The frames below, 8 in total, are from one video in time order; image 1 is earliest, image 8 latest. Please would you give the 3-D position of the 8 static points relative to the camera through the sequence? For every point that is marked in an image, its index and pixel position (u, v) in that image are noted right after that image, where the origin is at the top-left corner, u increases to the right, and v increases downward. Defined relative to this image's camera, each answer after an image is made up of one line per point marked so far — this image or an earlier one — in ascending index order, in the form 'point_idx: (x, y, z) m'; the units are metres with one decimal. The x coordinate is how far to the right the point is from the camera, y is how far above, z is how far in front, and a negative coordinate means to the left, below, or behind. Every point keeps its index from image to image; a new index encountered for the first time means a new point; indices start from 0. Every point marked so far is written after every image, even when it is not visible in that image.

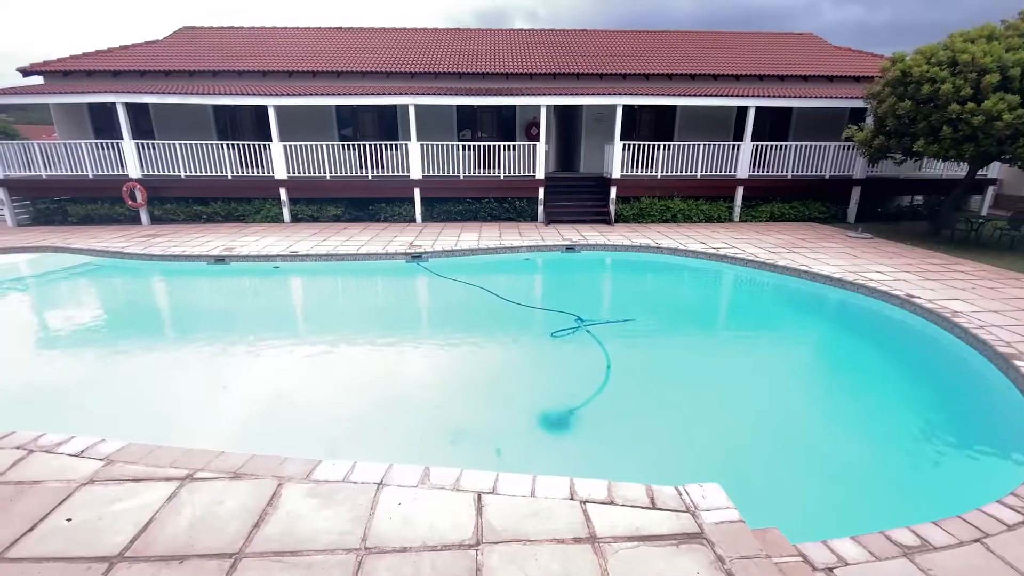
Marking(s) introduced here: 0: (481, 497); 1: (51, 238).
0: (-0.1, -0.9, +2.1) m
1: (-9.5, +1.1, +9.8) m
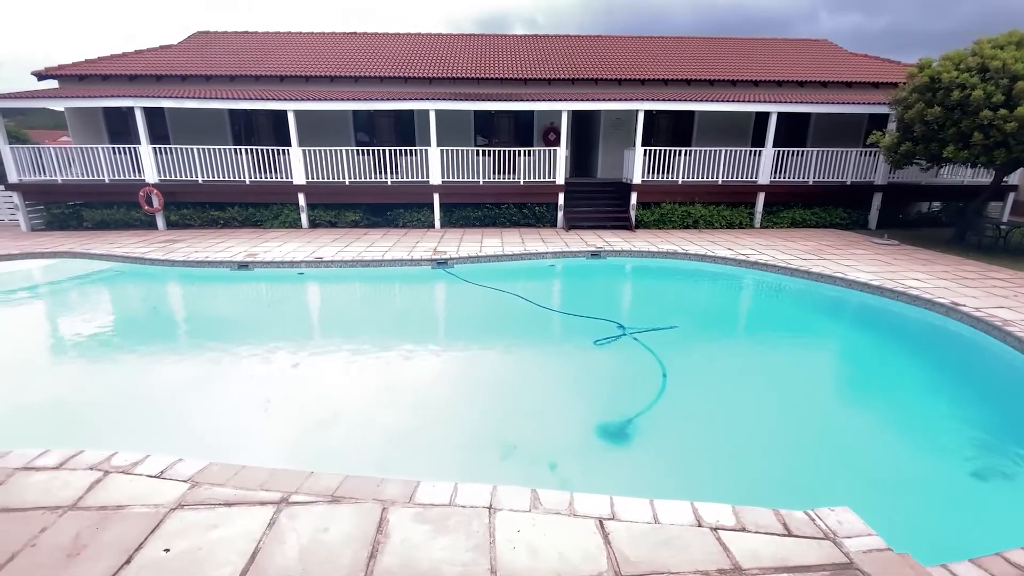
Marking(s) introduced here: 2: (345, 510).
0: (+0.4, -1.0, +1.9) m
1: (-9.1, +0.9, +9.6) m
2: (-0.7, -0.9, +2.0) m
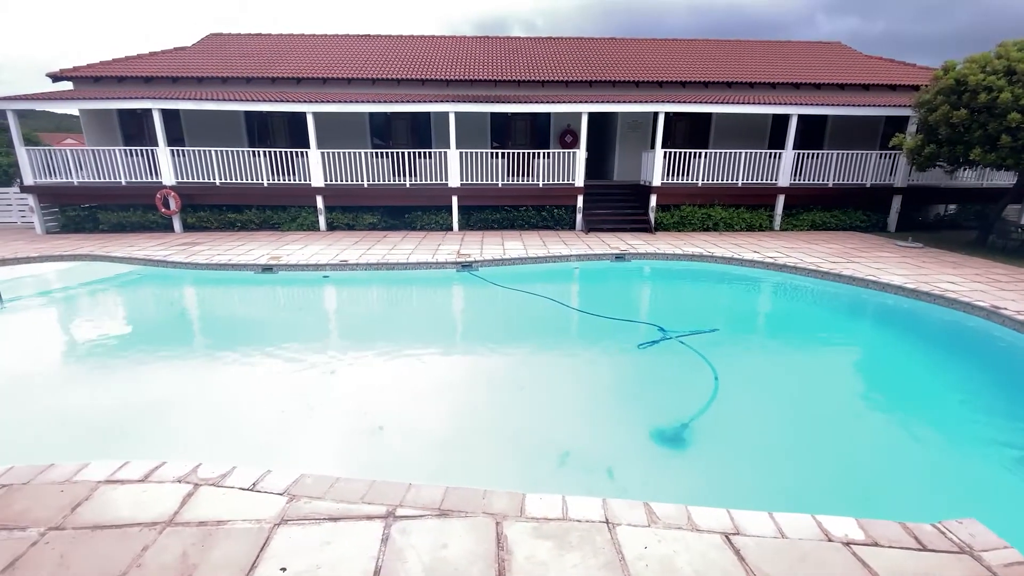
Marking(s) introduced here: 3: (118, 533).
0: (+0.9, -1.0, +1.9) m
1: (-8.6, +0.9, +9.5) m
2: (-0.2, -1.0, +1.9) m
3: (-1.5, -1.0, +1.8) m
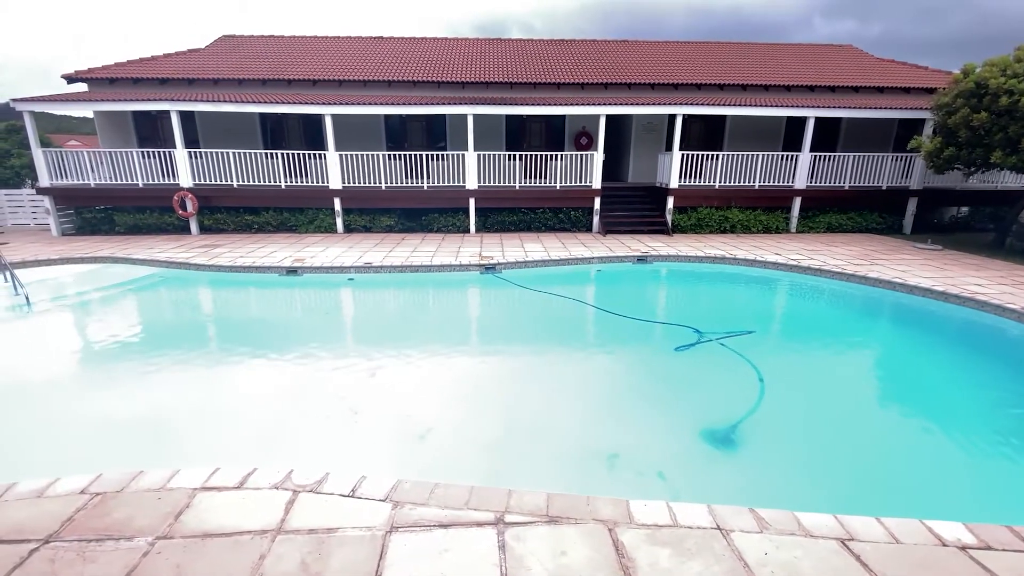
0: (+1.3, -1.0, +1.8) m
1: (-8.2, +0.8, +9.5) m
2: (+0.2, -1.0, +1.9) m
3: (-1.1, -1.0, +1.8) m
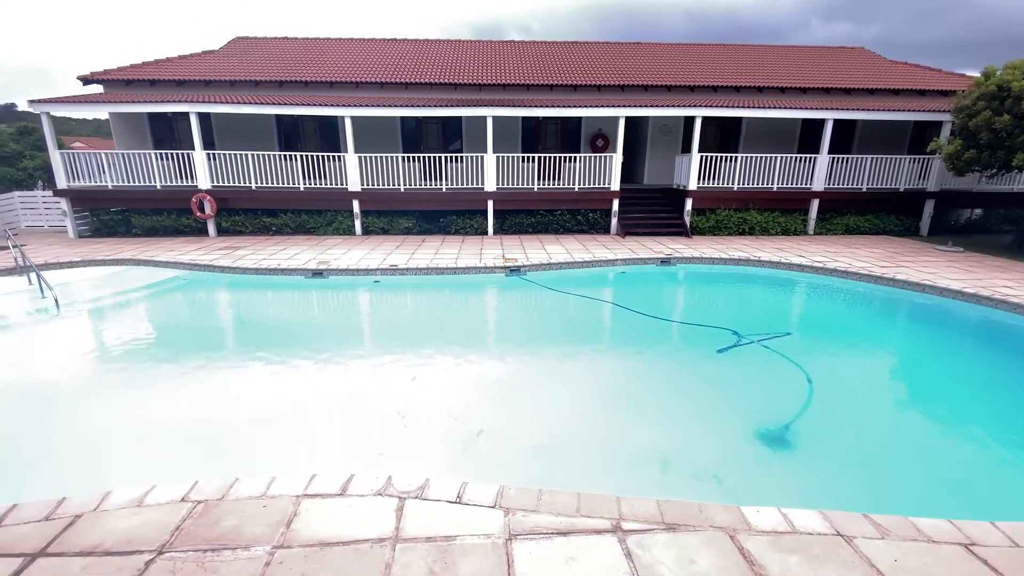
0: (+1.8, -1.0, +1.8) m
1: (-7.8, +0.8, +9.4) m
2: (+0.7, -1.0, +1.8) m
3: (-0.6, -1.0, +1.8) m
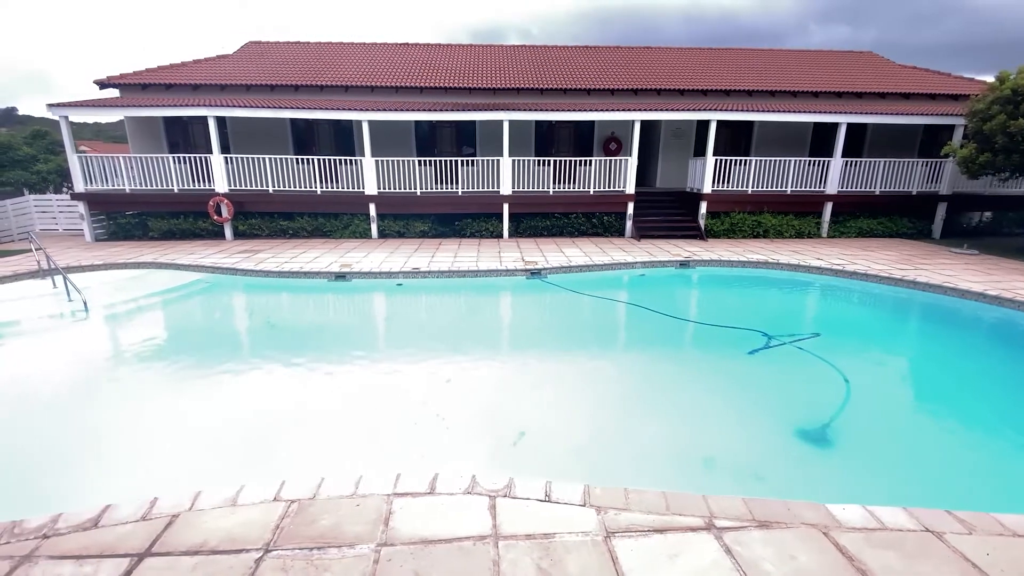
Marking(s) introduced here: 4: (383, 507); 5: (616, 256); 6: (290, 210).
0: (+2.2, -1.0, +1.9) m
1: (-7.4, +0.7, +9.4) m
2: (+1.1, -1.0, +1.9) m
3: (-0.2, -1.0, +1.8) m
4: (-0.6, -1.0, +2.1) m
5: (+2.1, +0.7, +9.7) m
6: (-5.1, +1.8, +10.7) m
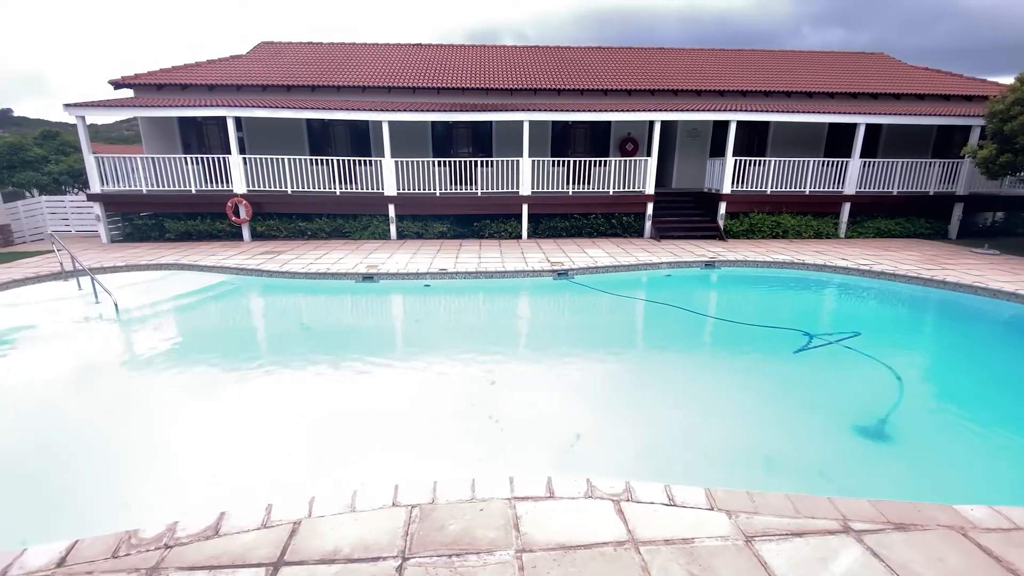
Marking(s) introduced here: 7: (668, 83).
0: (+2.7, -1.0, +1.8) m
1: (-6.9, +0.7, +9.3) m
2: (+1.6, -1.0, +1.8) m
3: (+0.3, -1.0, +1.8) m
4: (0.0, -1.0, +2.0) m
5: (+2.6, +0.7, +9.7) m
6: (-4.6, +1.7, +10.6) m
7: (+4.2, +5.5, +12.7) m
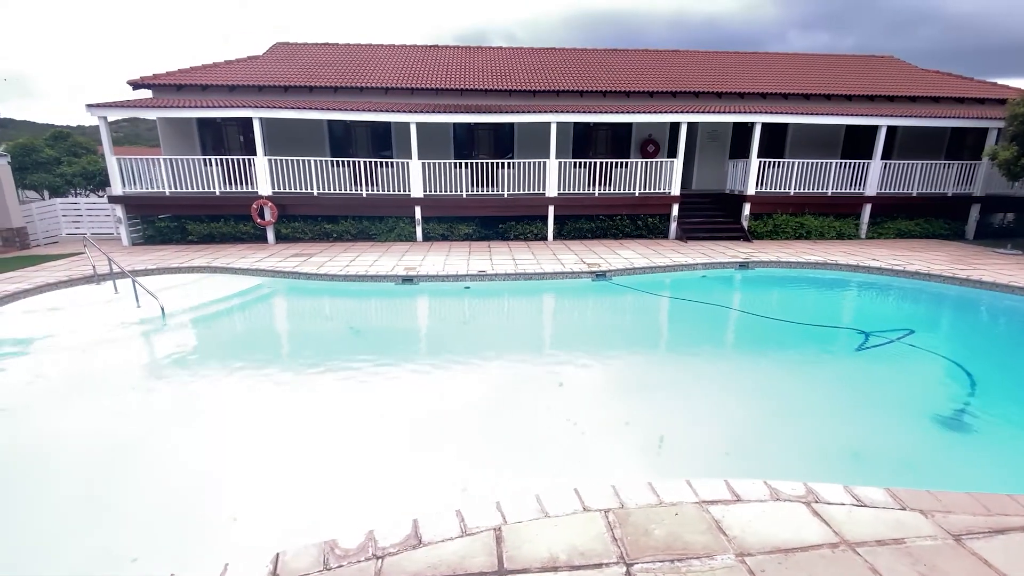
0: (+3.5, -1.0, +1.9) m
1: (-6.3, +0.6, +9.2) m
2: (+2.4, -1.0, +1.9) m
3: (+1.1, -1.0, +1.7) m
4: (+0.8, -1.0, +2.0) m
5: (+3.2, +0.6, +9.7) m
6: (-4.0, +1.7, +10.5) m
7: (+4.7, +5.5, +12.8) m
